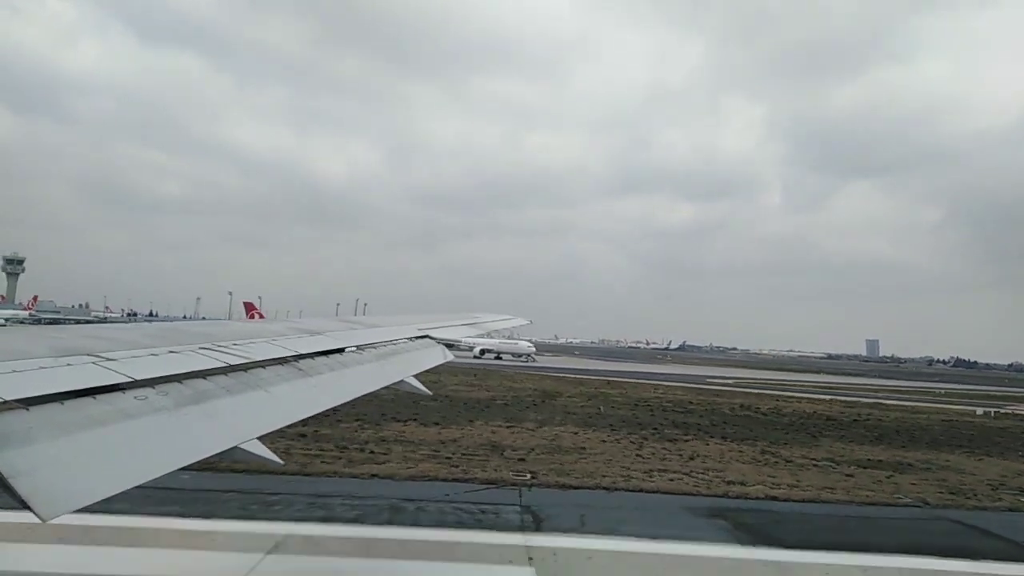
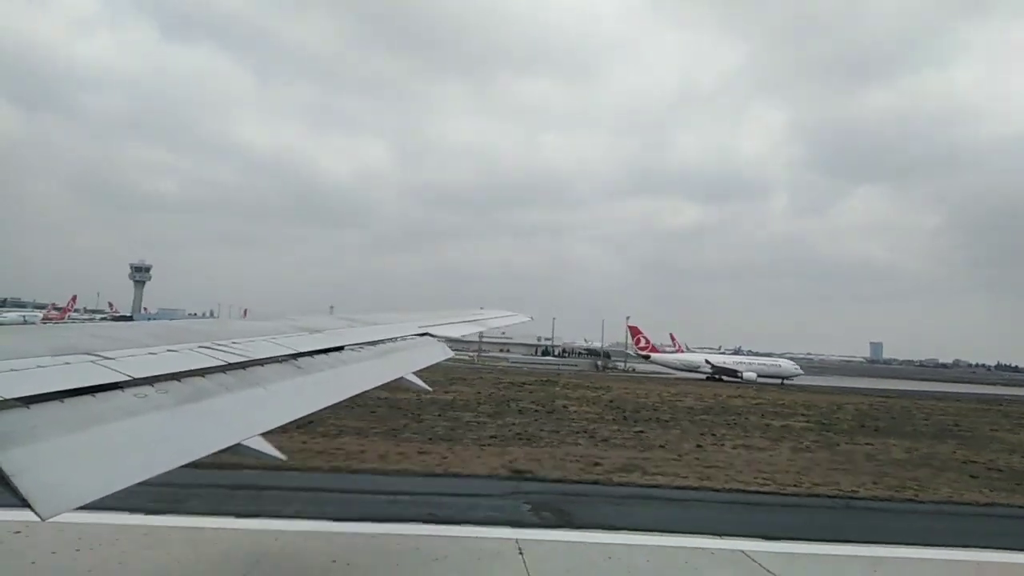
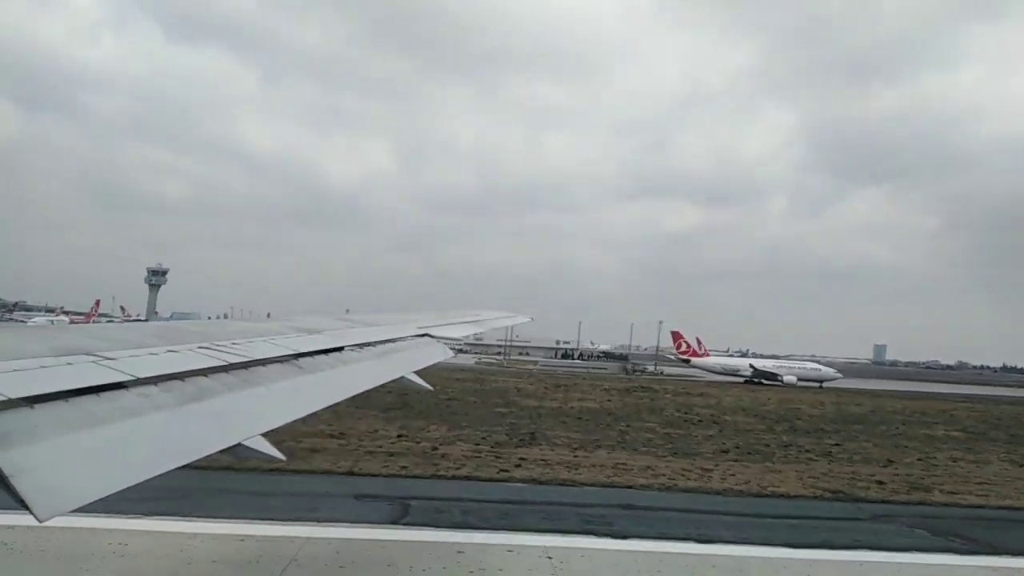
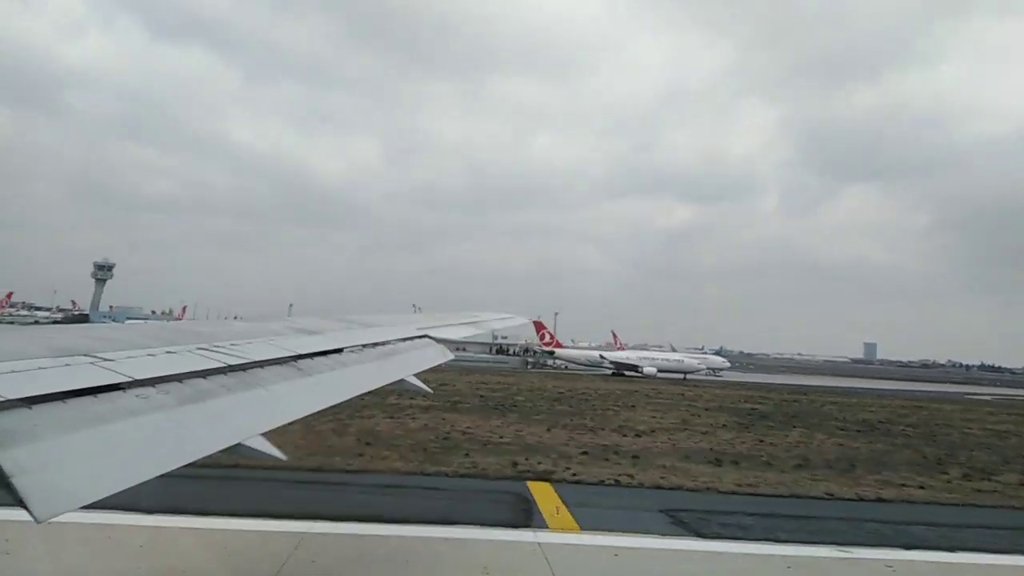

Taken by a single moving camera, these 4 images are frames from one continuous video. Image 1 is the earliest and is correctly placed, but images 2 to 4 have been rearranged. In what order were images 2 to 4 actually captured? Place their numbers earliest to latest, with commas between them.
4, 2, 3
